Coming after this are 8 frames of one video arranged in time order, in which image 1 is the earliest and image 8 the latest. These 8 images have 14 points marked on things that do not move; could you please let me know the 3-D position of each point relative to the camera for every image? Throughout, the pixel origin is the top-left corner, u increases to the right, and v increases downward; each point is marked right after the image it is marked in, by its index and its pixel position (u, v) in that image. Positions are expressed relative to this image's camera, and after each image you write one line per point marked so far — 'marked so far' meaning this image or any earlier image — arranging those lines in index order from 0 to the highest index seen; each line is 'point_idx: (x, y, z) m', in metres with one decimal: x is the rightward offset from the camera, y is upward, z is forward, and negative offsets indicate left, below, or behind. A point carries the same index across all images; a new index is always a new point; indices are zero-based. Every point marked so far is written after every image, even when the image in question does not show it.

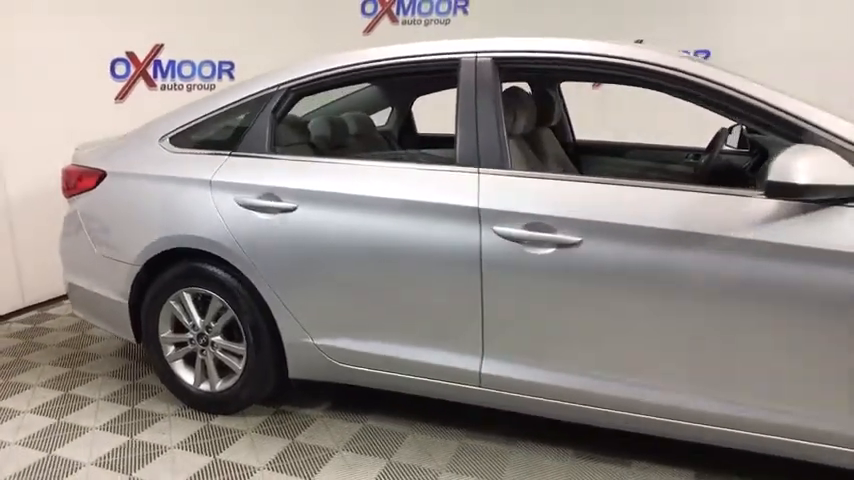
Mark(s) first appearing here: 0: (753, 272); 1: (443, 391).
0: (+0.9, -0.1, +1.8) m
1: (+0.1, -0.5, +2.3) m
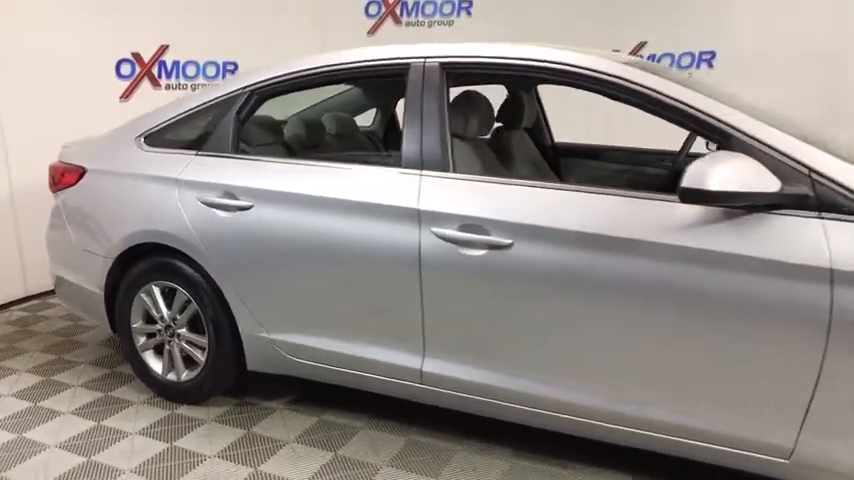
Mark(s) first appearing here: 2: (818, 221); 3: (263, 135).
0: (+0.7, -0.1, +1.8) m
1: (-0.1, -0.5, +2.3) m
2: (+1.0, 0.0, +1.7) m
3: (-0.5, +0.4, +2.6) m
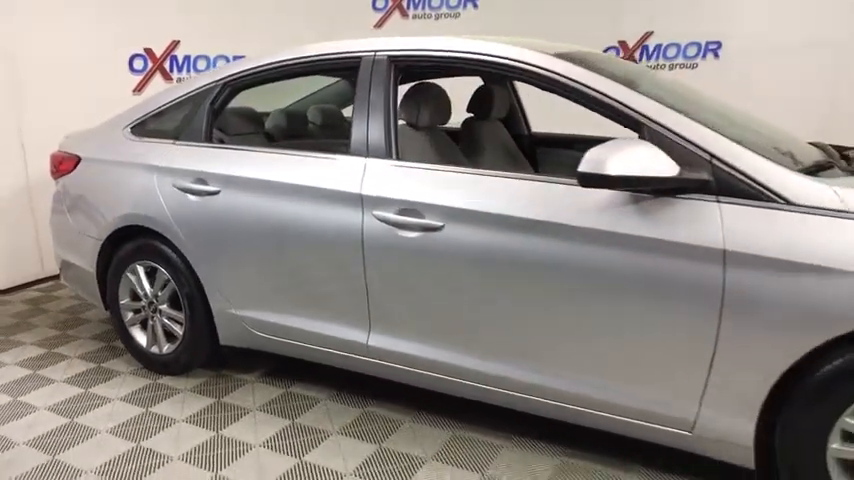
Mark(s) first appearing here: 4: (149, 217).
0: (+0.5, -0.1, +1.9) m
1: (-0.3, -0.5, +2.5) m
2: (+0.8, +0.1, +1.8) m
3: (-0.7, +0.5, +2.7) m
4: (-1.2, +0.1, +2.8) m
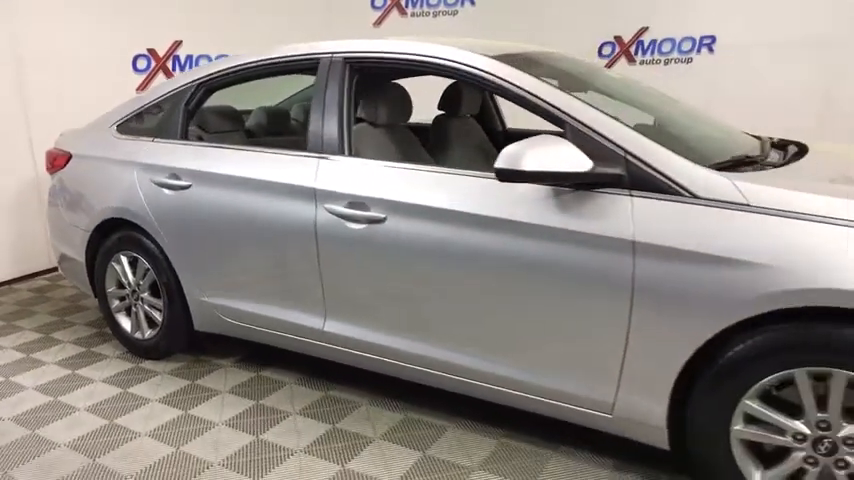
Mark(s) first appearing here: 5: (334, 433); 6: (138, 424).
0: (+0.3, 0.0, +2.0) m
1: (-0.5, -0.4, +2.7) m
2: (+0.6, +0.1, +1.9) m
3: (-0.9, +0.5, +2.9) m
4: (-1.4, +0.1, +3.0) m
5: (-0.4, -0.7, +2.4) m
6: (-1.1, -0.7, +2.5) m
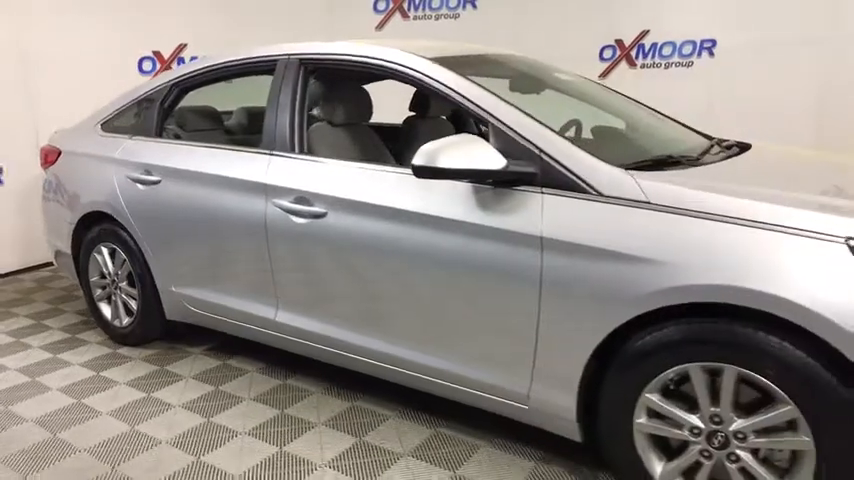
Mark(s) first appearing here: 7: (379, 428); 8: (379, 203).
0: (0.0, 0.0, +2.1) m
1: (-0.7, -0.4, +2.8) m
2: (+0.3, +0.1, +1.9) m
3: (-1.1, +0.6, +3.0) m
4: (-1.6, +0.2, +3.1) m
5: (-0.6, -0.7, +2.5) m
6: (-1.4, -0.7, +2.7) m
7: (-0.2, -0.7, +2.4) m
8: (-0.2, +0.1, +2.2) m
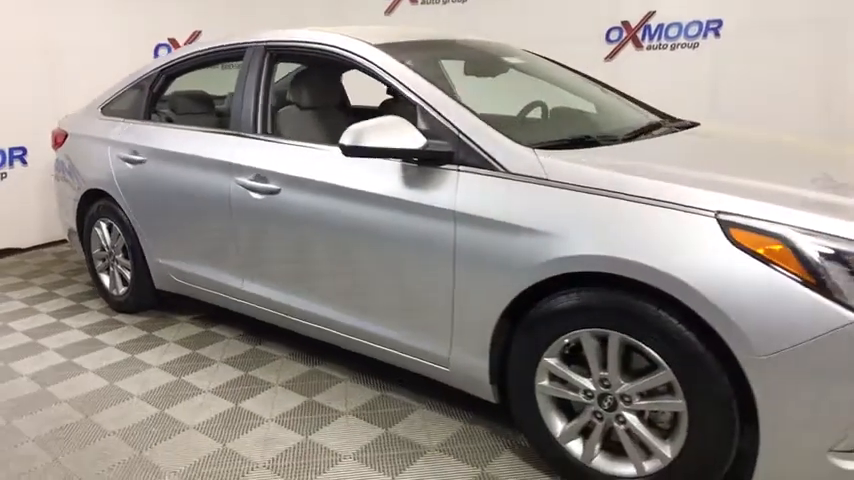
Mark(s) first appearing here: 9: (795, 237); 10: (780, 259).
0: (-0.2, +0.1, +2.3) m
1: (-0.9, -0.3, +3.0) m
2: (+0.1, +0.2, +2.1) m
3: (-1.2, +0.7, +3.3) m
4: (-1.7, +0.3, +3.4) m
5: (-0.8, -0.6, +2.8) m
6: (-1.6, -0.6, +3.0) m
7: (-0.4, -0.6, +2.6) m
8: (-0.4, +0.2, +2.4) m
9: (+0.9, 0.0, +1.6) m
10: (+0.9, 0.0, +1.5) m
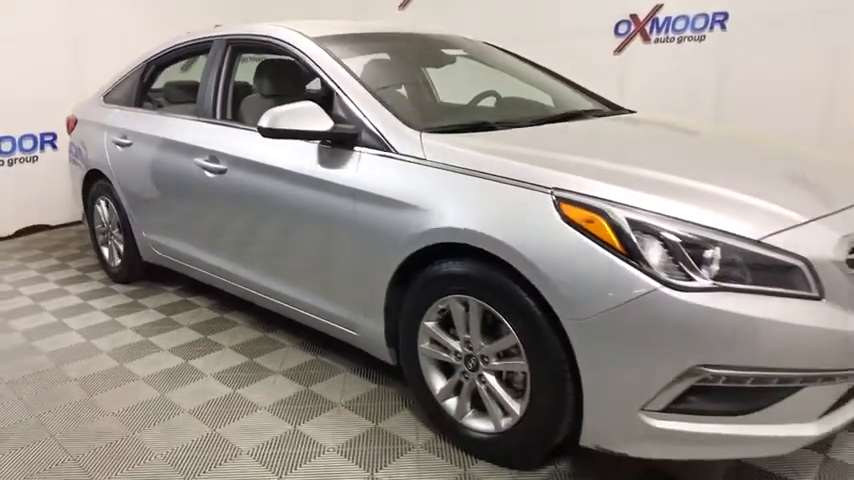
0: (-0.5, +0.2, +2.5) m
1: (-1.2, -0.2, +3.3) m
2: (-0.2, +0.3, +2.3) m
3: (-1.4, +0.8, +3.6) m
4: (-1.9, +0.5, +3.8) m
5: (-1.1, -0.5, +3.0) m
6: (-1.8, -0.4, +3.3) m
7: (-0.7, -0.5, +2.9) m
8: (-0.7, +0.3, +2.7) m
9: (+0.5, +0.1, +1.7) m
10: (+0.5, 0.0, +1.7) m
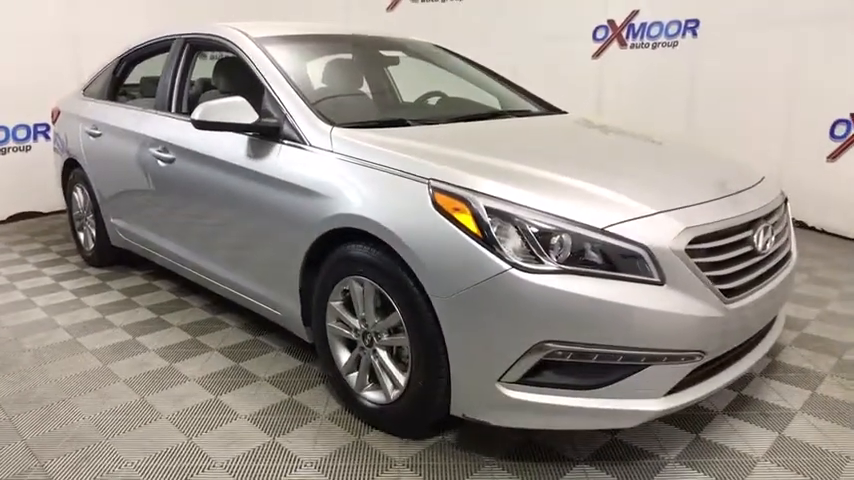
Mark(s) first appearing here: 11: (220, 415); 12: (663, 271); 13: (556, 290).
0: (-0.8, +0.2, +2.7) m
1: (-1.5, -0.1, +3.5) m
2: (-0.6, +0.4, +2.5) m
3: (-1.7, +0.9, +3.8) m
4: (-2.2, +0.6, +4.0) m
5: (-1.4, -0.4, +3.3) m
6: (-2.1, -0.3, +3.6) m
7: (-1.0, -0.4, +3.1) m
8: (-1.0, +0.4, +2.9) m
9: (+0.2, +0.1, +1.9) m
10: (+0.1, +0.1, +1.9) m
11: (-0.8, -0.6, +2.3) m
12: (+0.7, -0.1, +1.8) m
13: (+0.4, -0.1, +1.7) m
